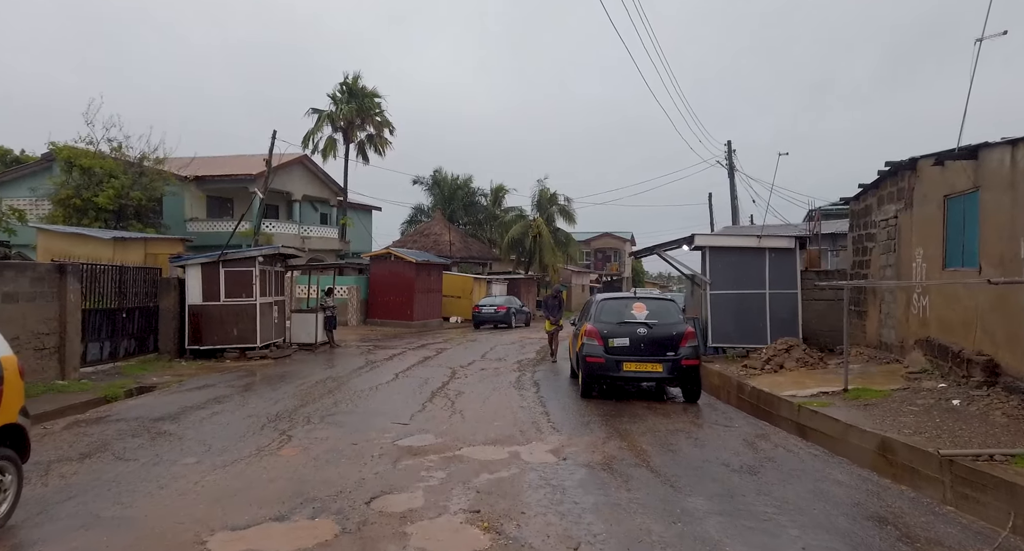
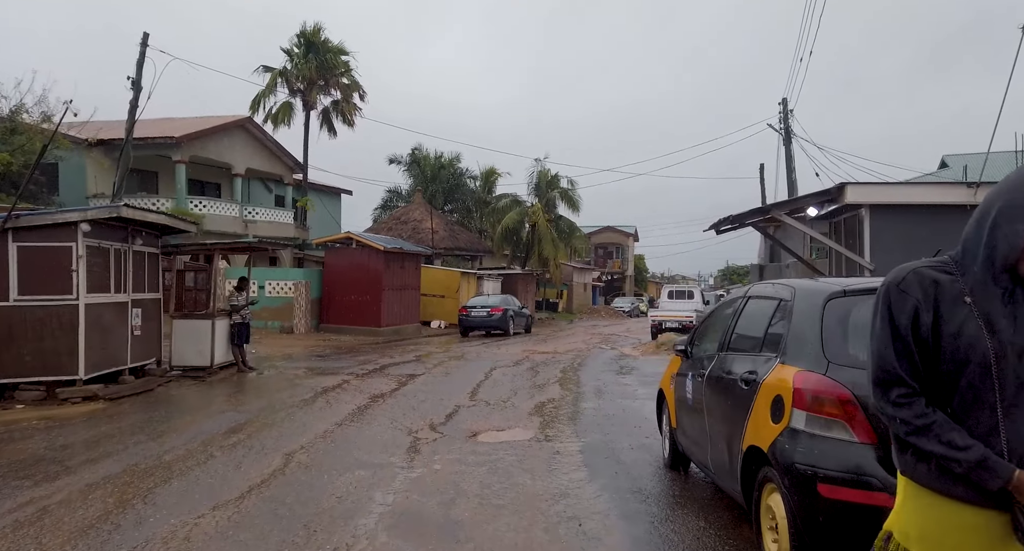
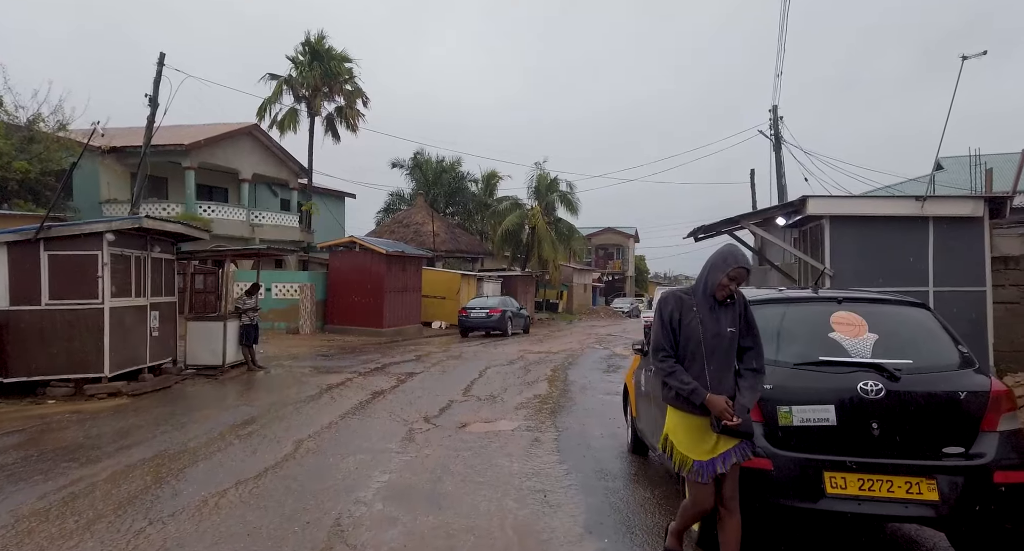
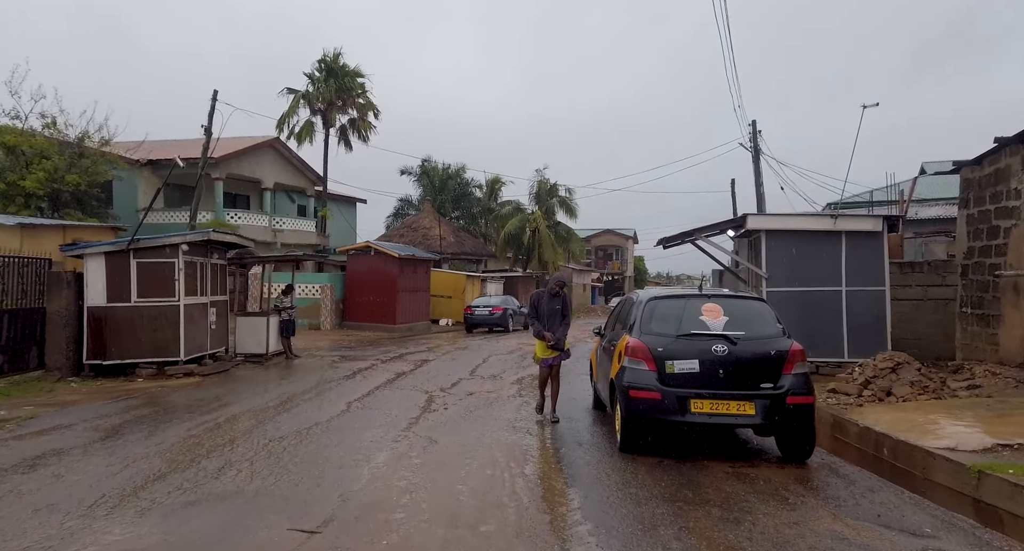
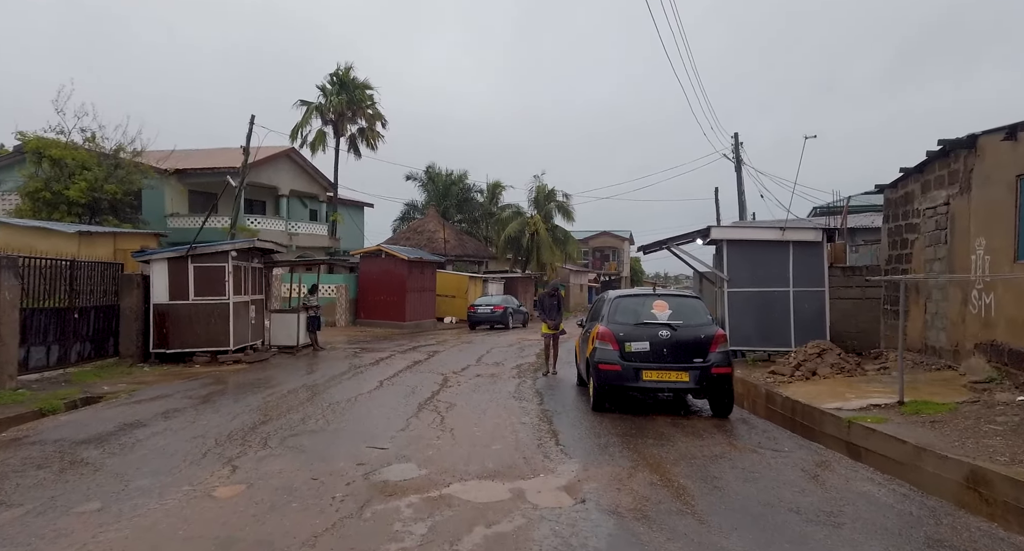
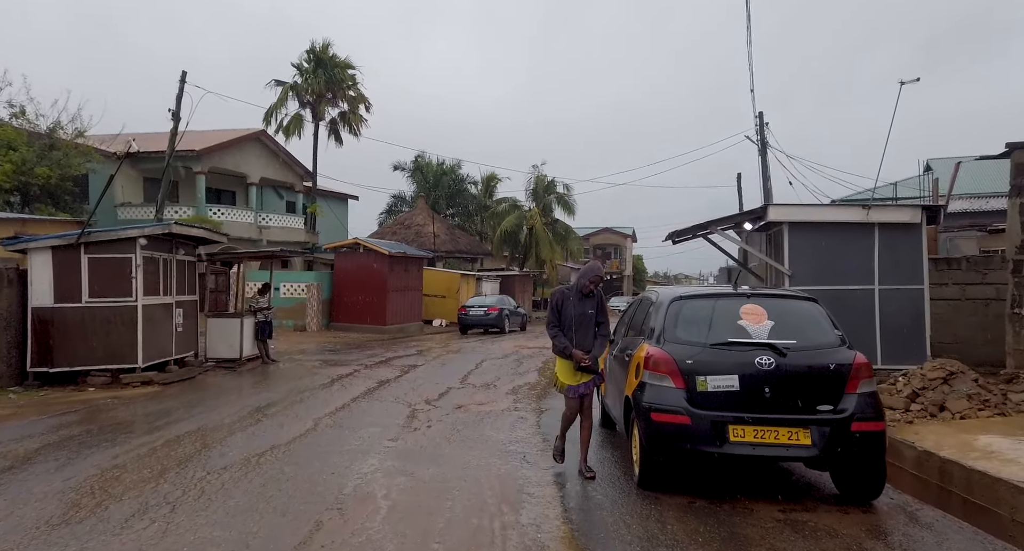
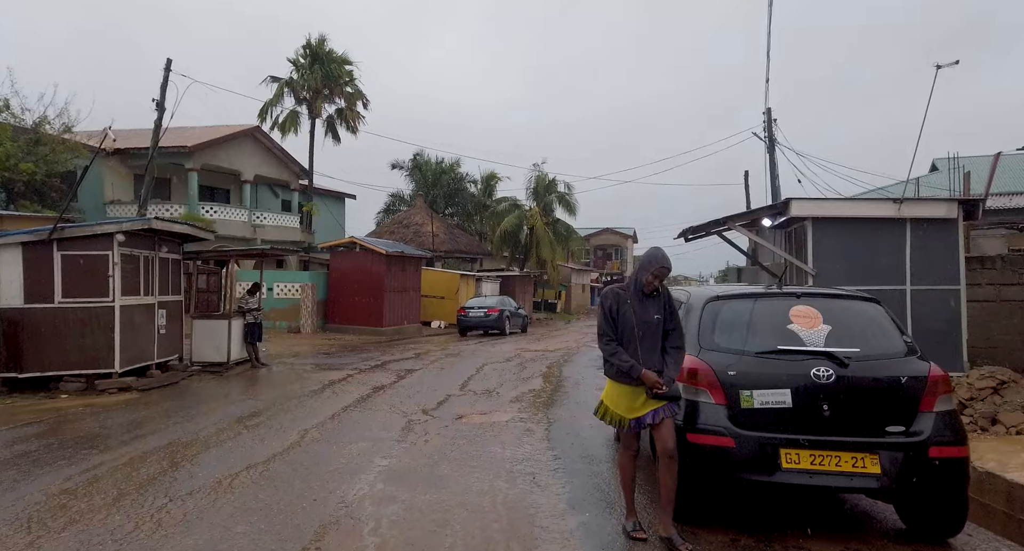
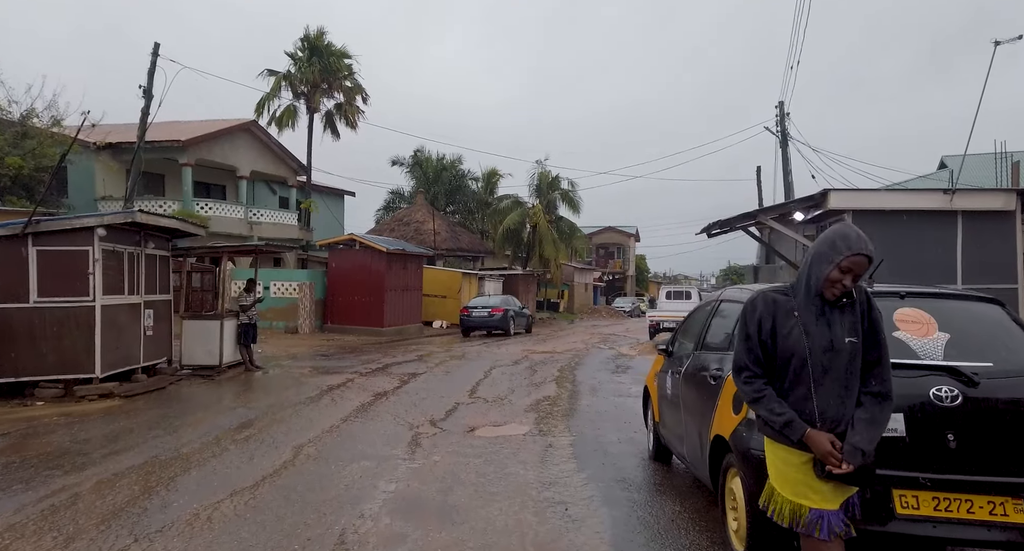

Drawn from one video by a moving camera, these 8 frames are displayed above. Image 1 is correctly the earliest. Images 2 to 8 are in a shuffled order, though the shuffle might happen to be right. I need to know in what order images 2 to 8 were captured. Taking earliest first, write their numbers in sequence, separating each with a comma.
5, 4, 6, 7, 3, 8, 2
